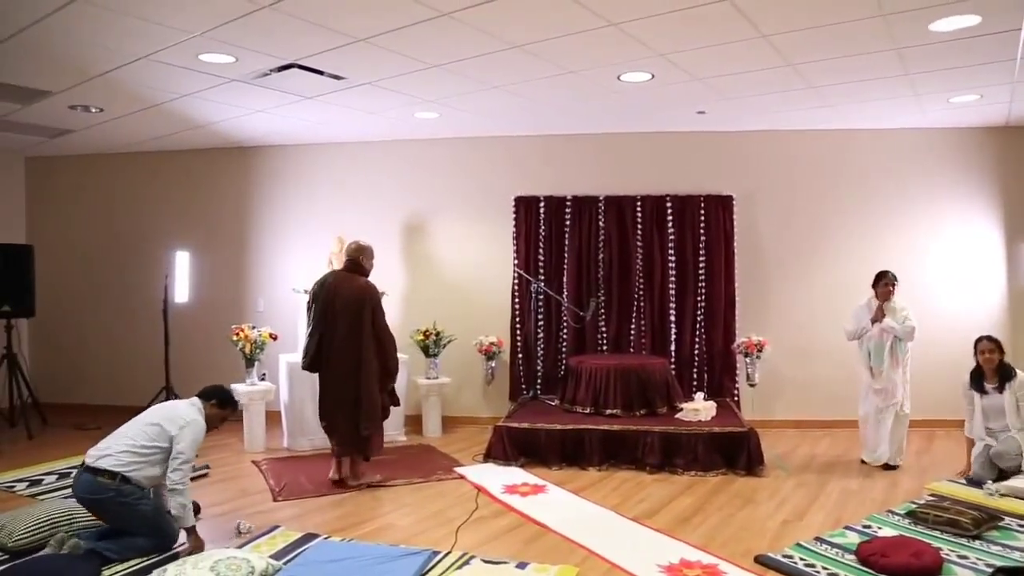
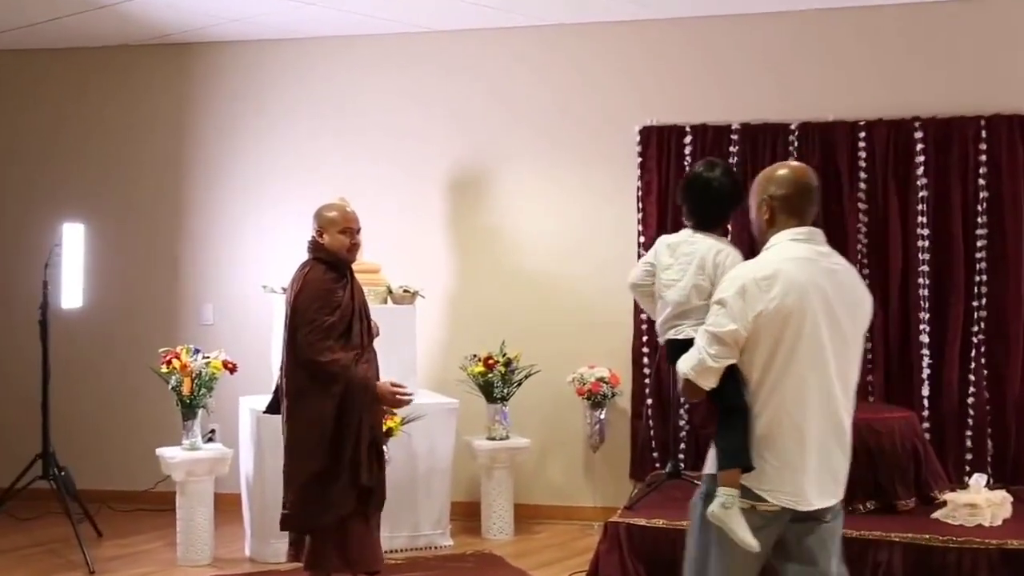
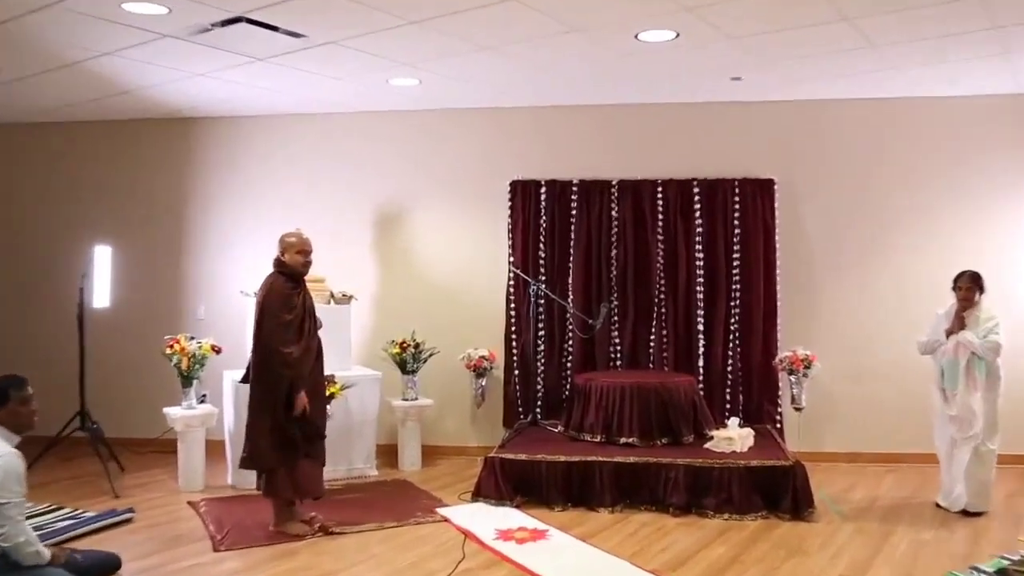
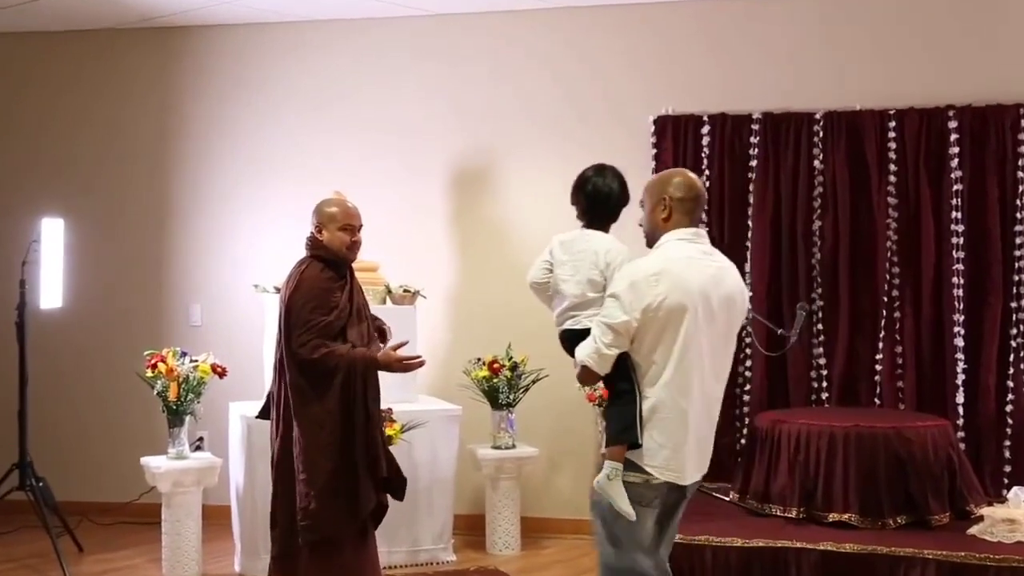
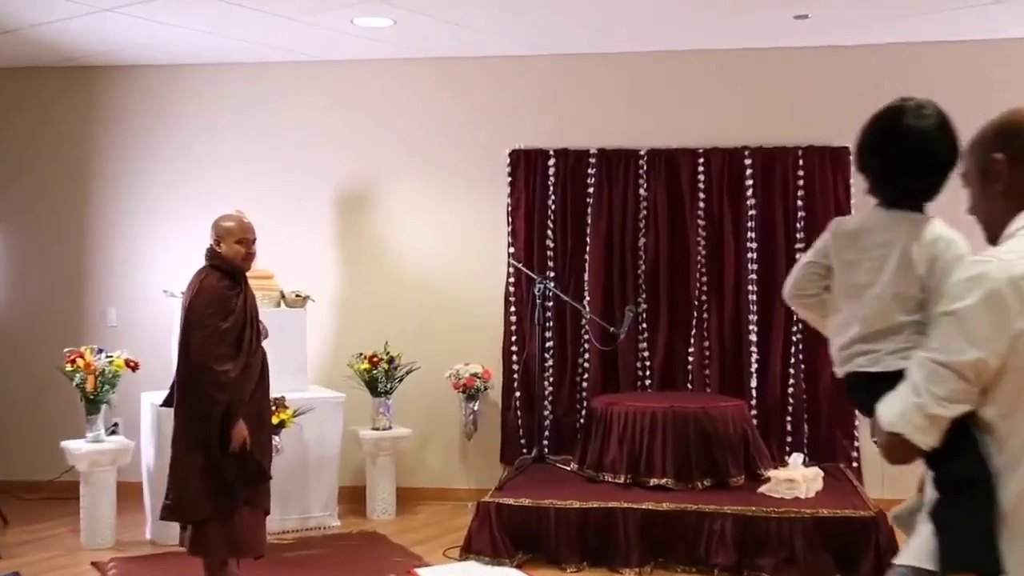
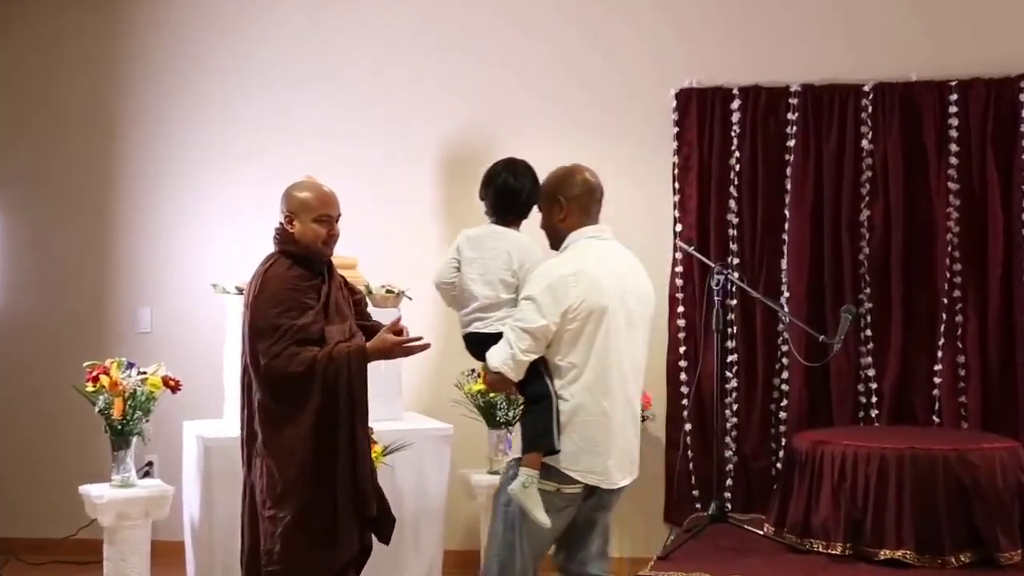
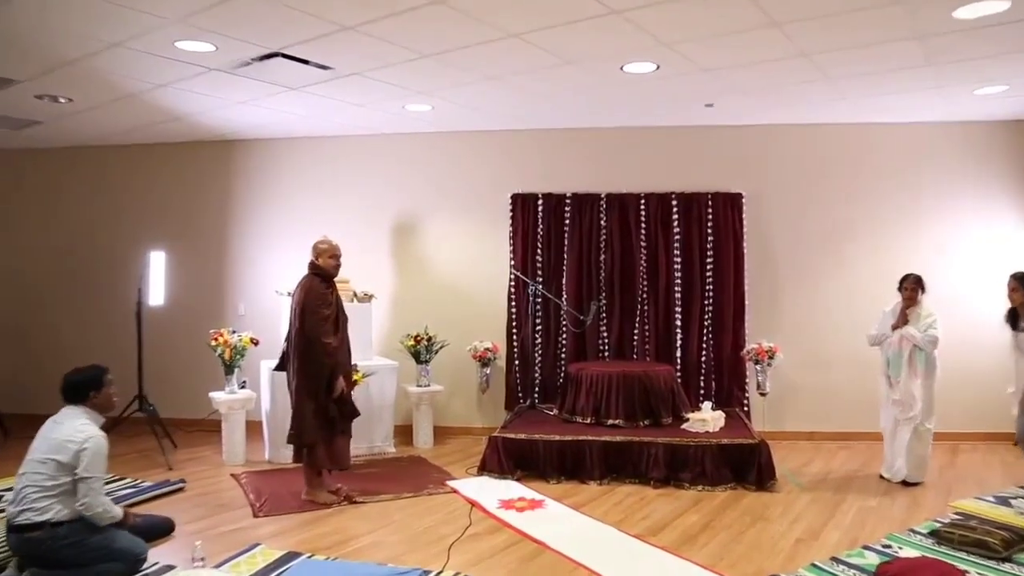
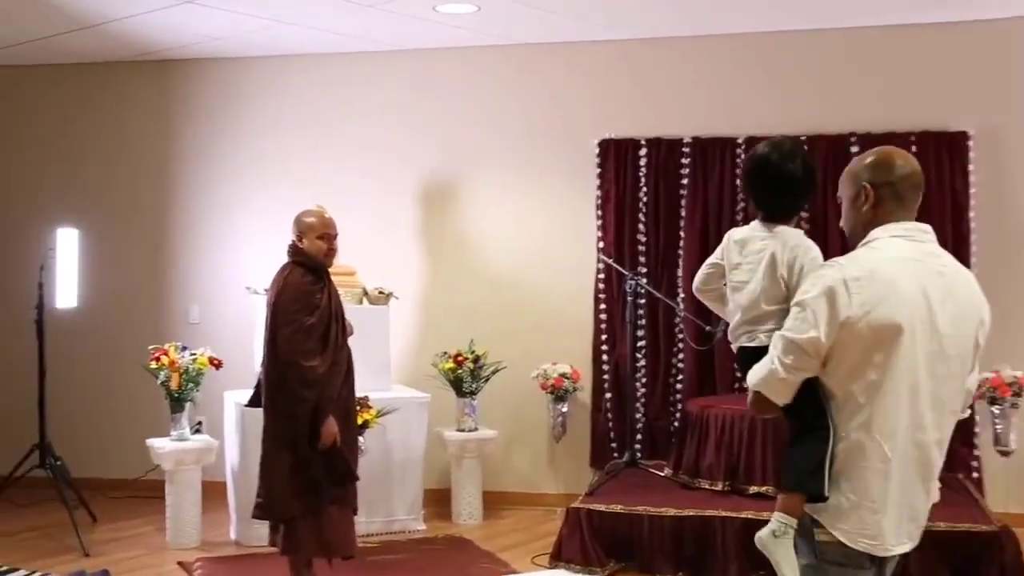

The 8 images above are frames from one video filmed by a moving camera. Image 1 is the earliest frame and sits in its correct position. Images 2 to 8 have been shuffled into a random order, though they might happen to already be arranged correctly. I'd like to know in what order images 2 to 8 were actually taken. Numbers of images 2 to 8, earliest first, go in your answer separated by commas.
7, 3, 5, 8, 2, 4, 6
